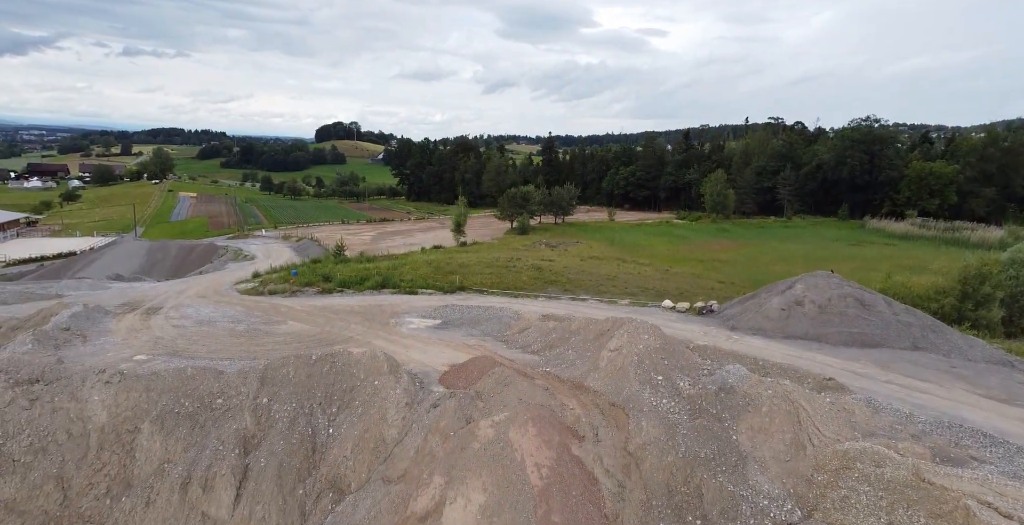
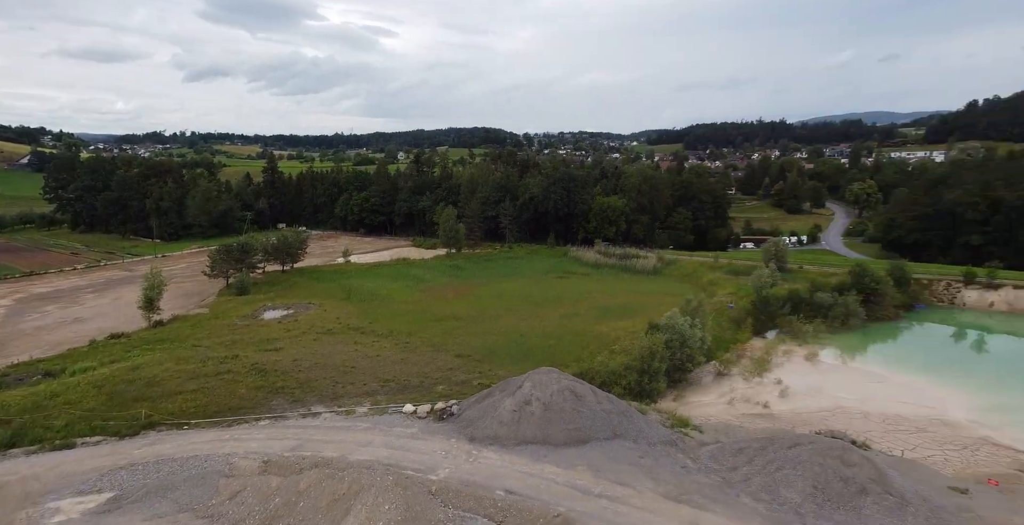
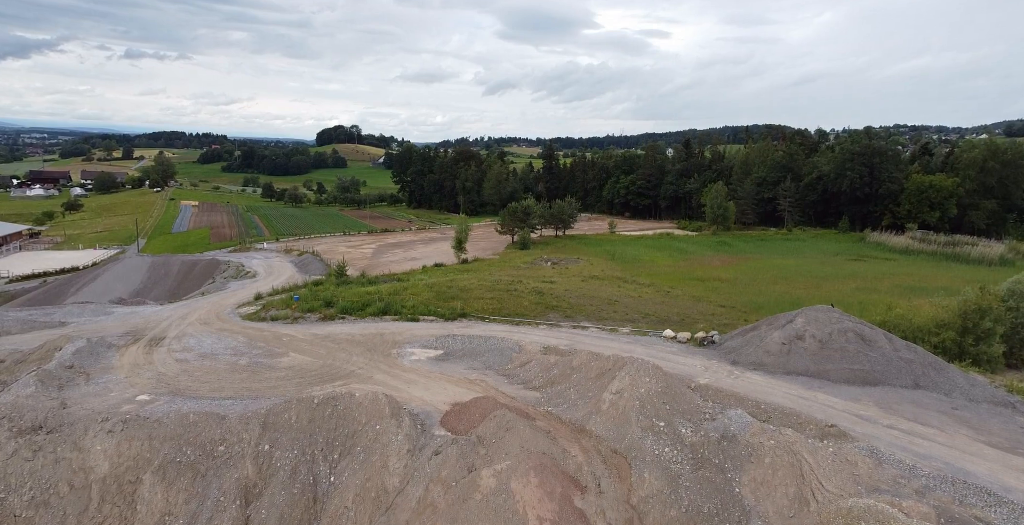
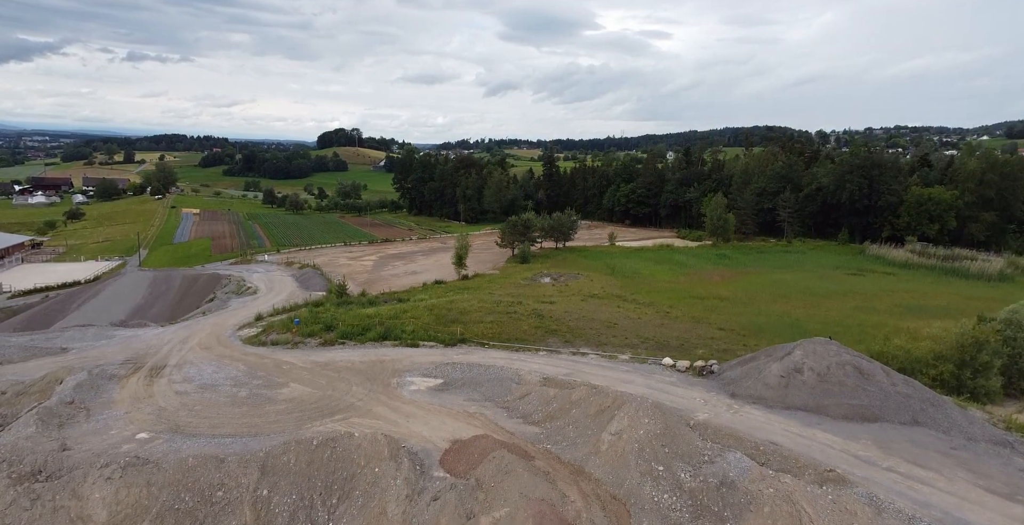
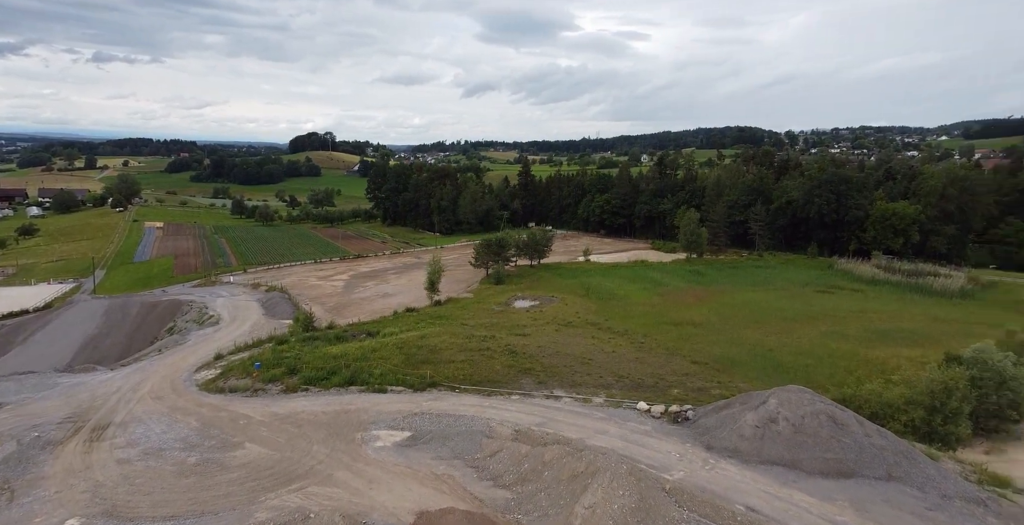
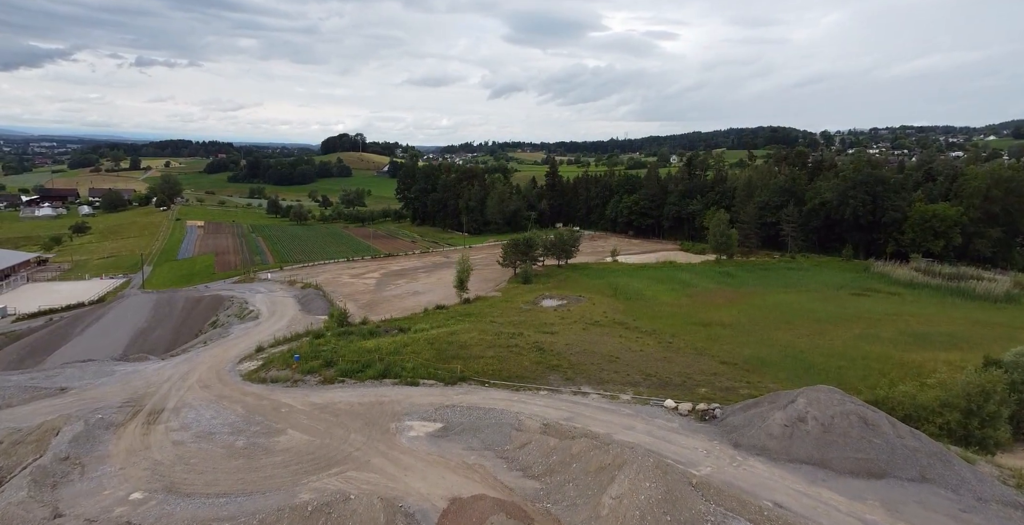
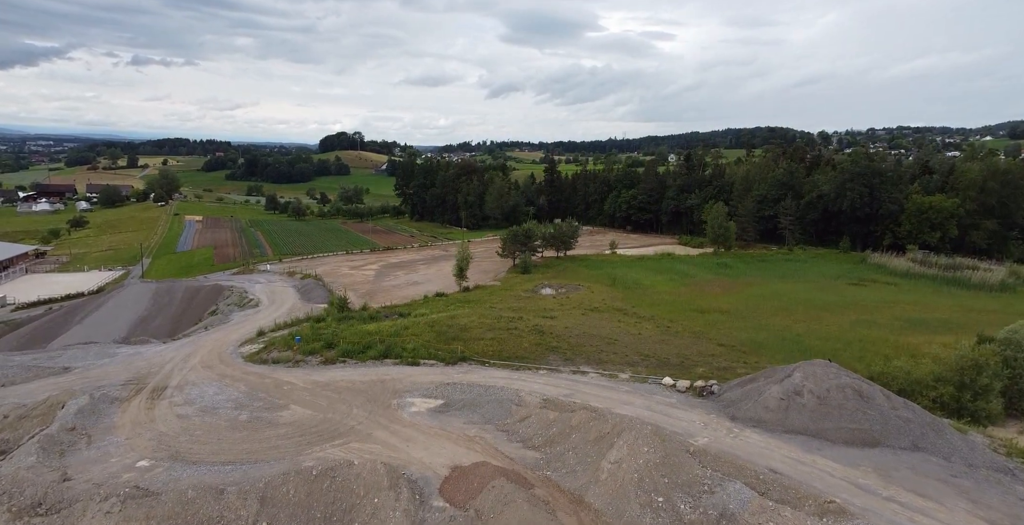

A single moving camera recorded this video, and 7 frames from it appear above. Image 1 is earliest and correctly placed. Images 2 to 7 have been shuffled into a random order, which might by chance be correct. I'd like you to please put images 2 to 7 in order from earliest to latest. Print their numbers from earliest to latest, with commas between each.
3, 4, 7, 6, 5, 2
